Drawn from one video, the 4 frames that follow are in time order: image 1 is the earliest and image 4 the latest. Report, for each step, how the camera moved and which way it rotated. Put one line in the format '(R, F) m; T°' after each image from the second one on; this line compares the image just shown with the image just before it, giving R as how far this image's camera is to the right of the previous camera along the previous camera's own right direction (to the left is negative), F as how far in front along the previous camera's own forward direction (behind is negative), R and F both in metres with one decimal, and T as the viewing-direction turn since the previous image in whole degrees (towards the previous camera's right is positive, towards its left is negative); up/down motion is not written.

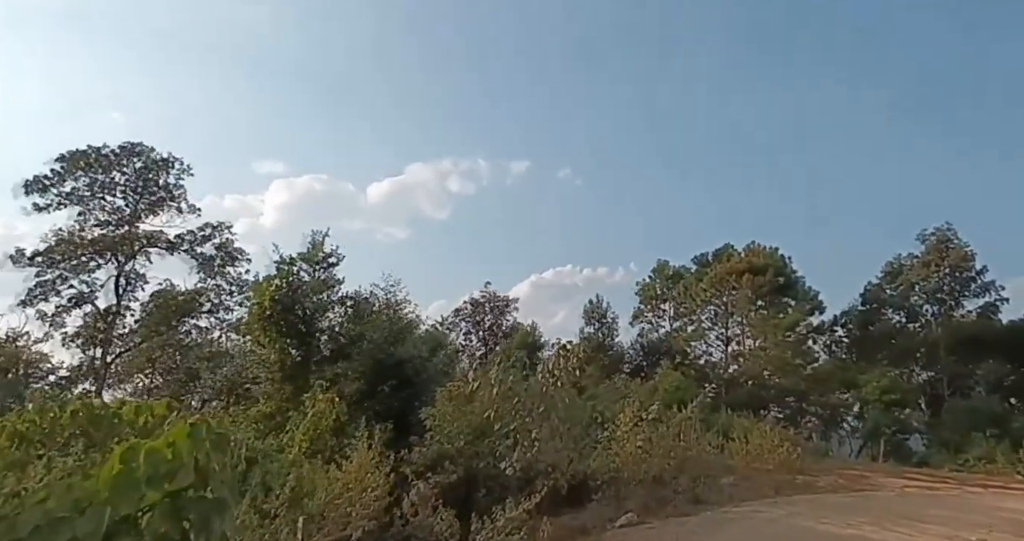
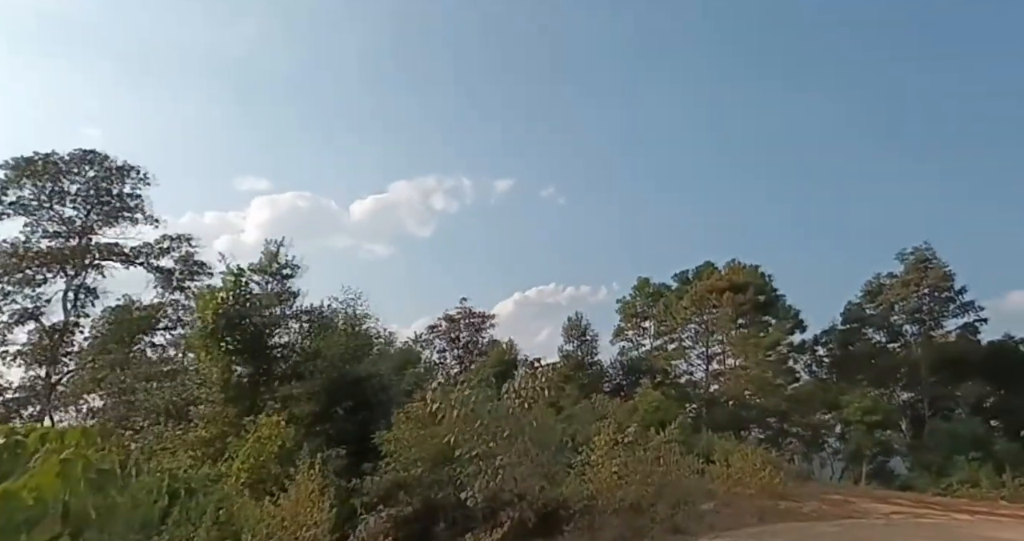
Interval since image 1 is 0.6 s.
(+0.2, +0.6) m; +1°
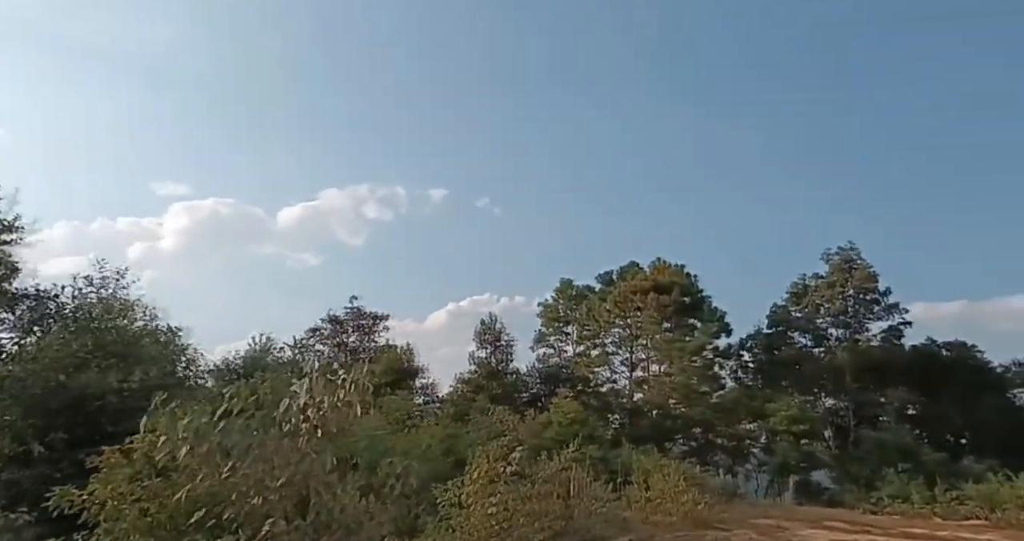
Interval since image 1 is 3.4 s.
(+0.9, +2.5) m; +5°
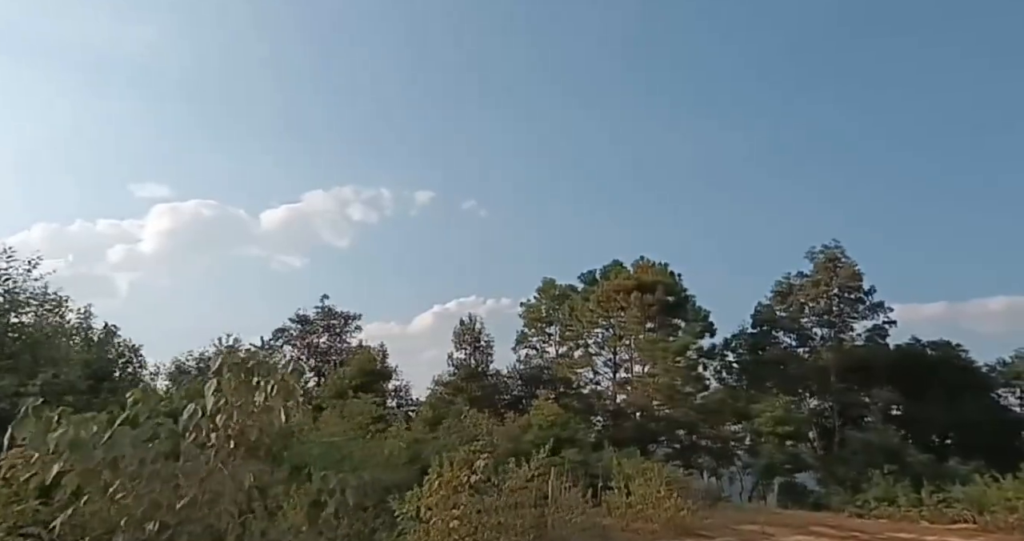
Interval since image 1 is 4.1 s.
(+0.2, +0.7) m; +1°
